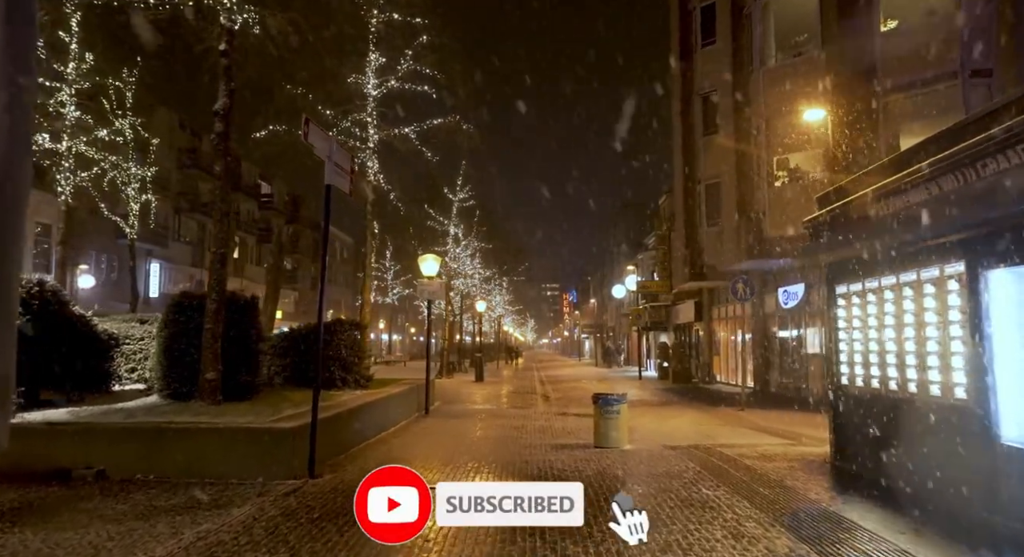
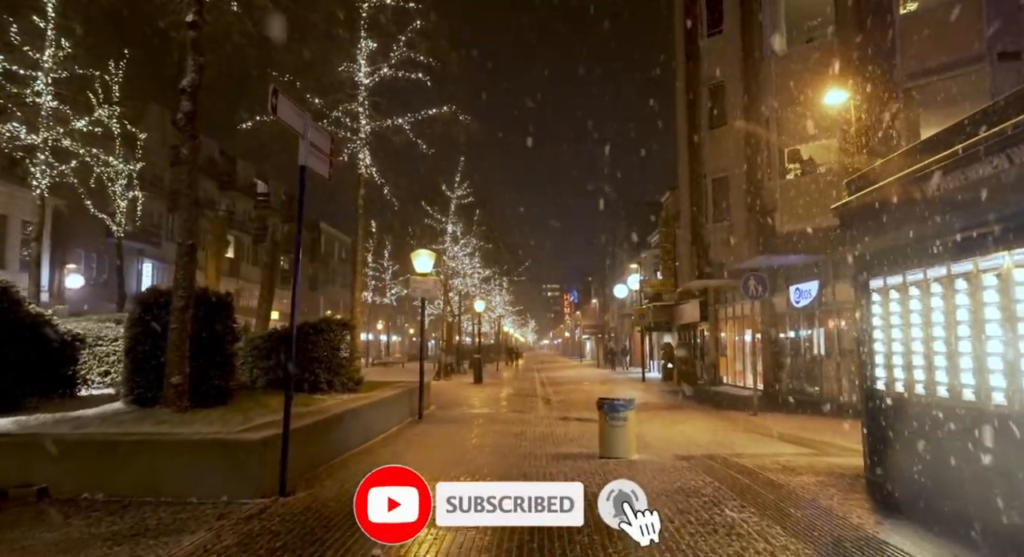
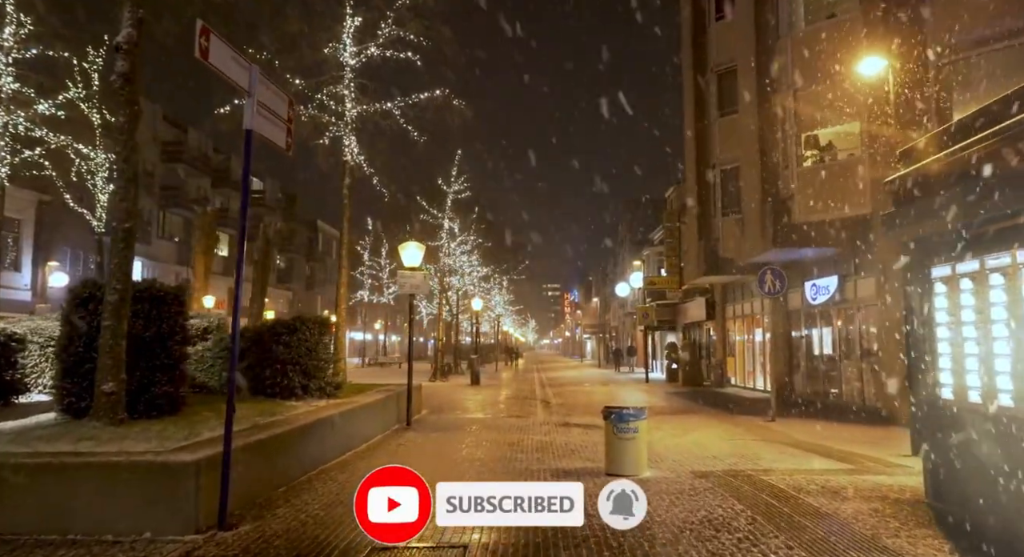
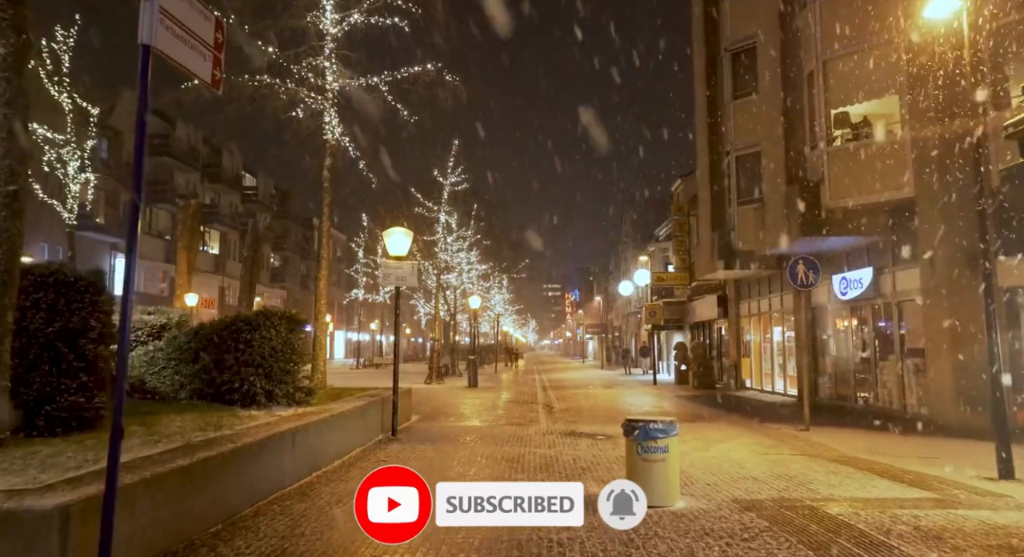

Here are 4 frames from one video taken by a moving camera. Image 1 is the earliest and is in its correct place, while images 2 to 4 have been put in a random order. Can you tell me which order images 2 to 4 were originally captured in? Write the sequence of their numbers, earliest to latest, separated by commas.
2, 3, 4
